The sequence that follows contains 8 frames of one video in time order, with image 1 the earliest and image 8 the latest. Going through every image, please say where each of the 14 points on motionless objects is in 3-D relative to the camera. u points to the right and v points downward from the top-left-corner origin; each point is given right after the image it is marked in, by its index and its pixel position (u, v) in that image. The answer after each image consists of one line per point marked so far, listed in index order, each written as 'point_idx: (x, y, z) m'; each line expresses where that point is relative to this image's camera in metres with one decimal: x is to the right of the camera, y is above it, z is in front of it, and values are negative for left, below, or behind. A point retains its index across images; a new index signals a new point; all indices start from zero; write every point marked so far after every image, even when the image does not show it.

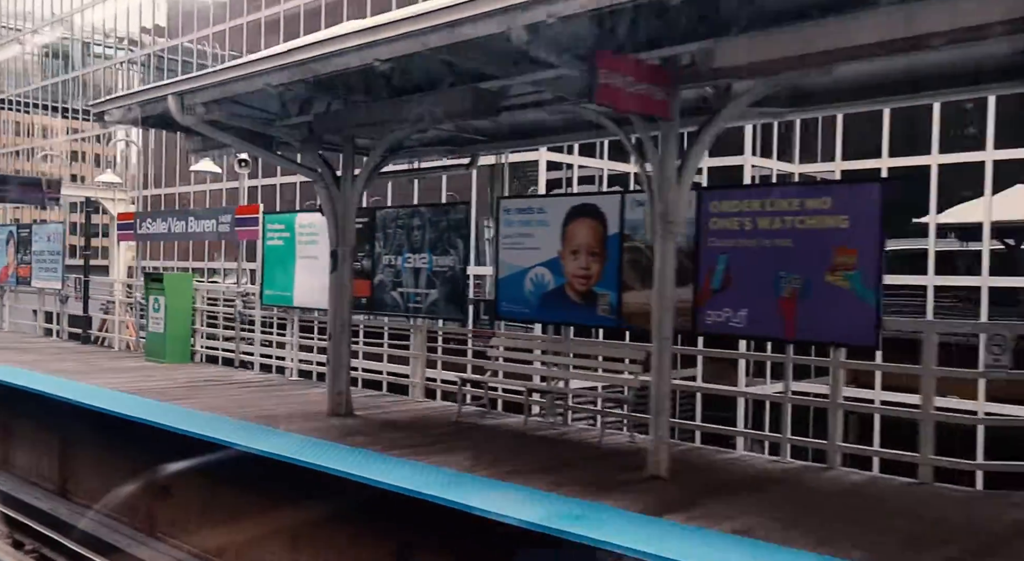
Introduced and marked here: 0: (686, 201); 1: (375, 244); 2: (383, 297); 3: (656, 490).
0: (+1.3, +0.5, +6.8) m
1: (-1.7, +0.4, +11.6) m
2: (-1.6, -0.2, +11.5) m
3: (+1.1, -1.5, +6.7) m
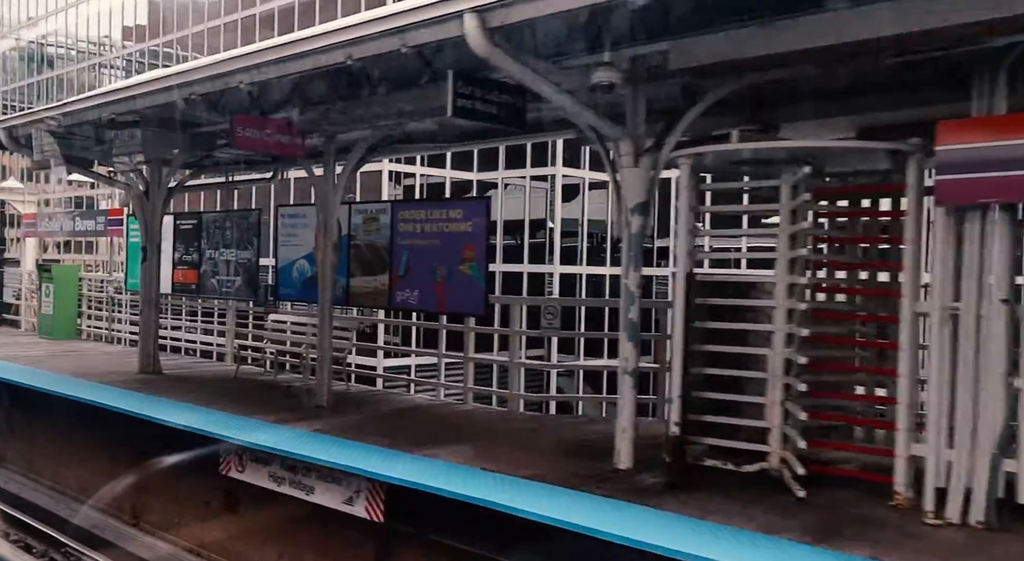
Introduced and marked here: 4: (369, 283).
0: (-1.9, +0.6, +9.8) m
1: (-4.9, +0.6, +14.5) m
2: (-4.8, 0.0, +14.4) m
3: (-2.1, -1.4, +9.6) m
4: (-1.8, 0.0, +11.5) m
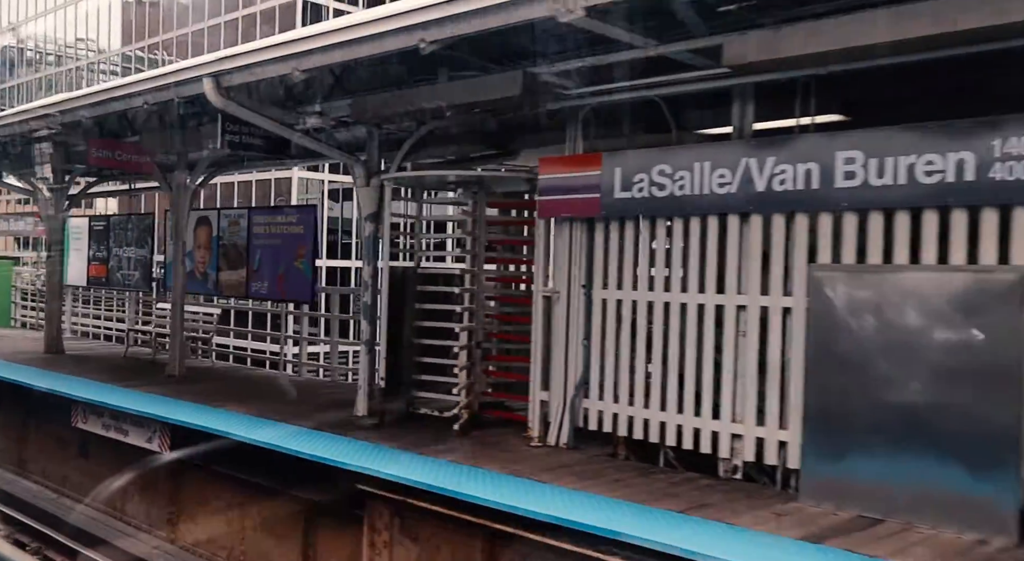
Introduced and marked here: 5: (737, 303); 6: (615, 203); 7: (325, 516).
0: (-4.2, +0.7, +12.0) m
1: (-7.3, +0.7, +16.7) m
2: (-7.2, +0.1, +16.6) m
3: (-4.5, -1.3, +11.8) m
4: (-4.2, +0.1, +13.7) m
5: (+1.6, -0.2, +6.5) m
6: (+0.8, +0.6, +7.2) m
7: (-1.5, -1.9, +7.3) m
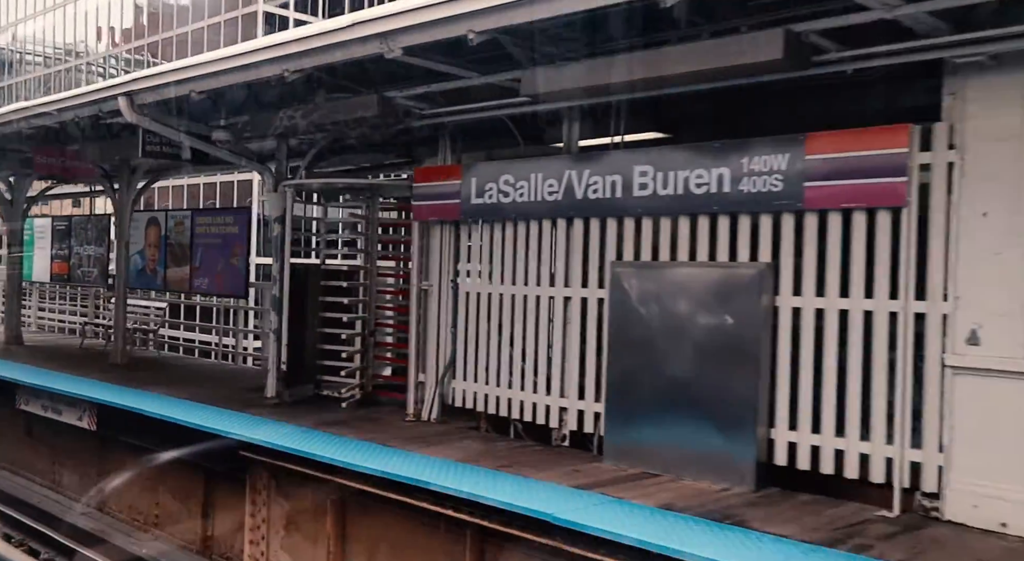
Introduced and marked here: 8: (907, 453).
0: (-5.4, +0.8, +13.0) m
1: (-8.5, +0.8, +17.7) m
2: (-8.4, +0.1, +17.6) m
3: (-5.7, -1.2, +12.8) m
4: (-5.4, +0.1, +14.8) m
5: (+0.4, -0.1, +7.6) m
6: (-0.4, +0.6, +8.3) m
7: (-2.7, -1.8, +8.4) m
8: (+2.4, -1.1, +5.6) m
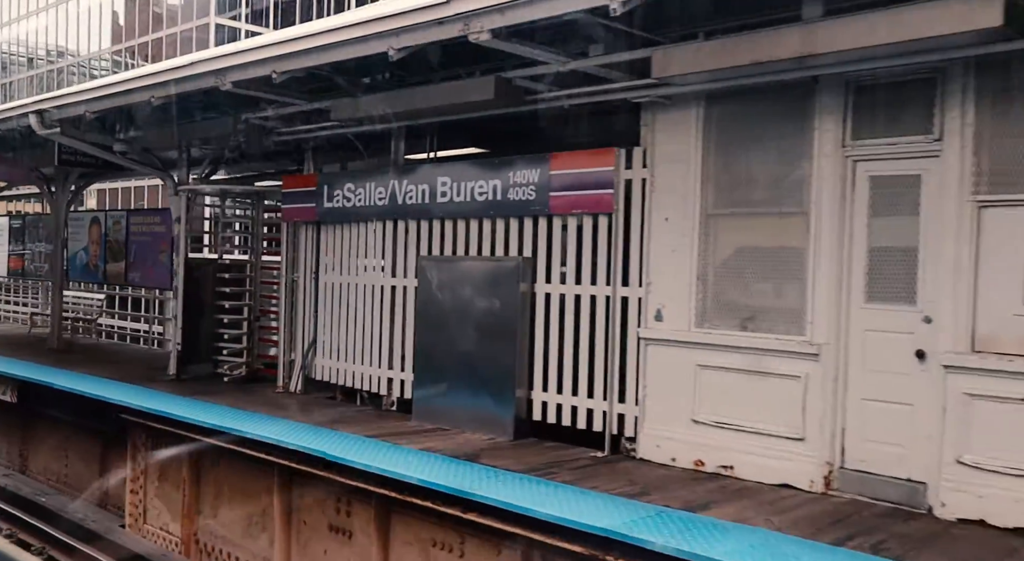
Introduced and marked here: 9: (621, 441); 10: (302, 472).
0: (-7.1, +0.9, +14.5) m
1: (-10.2, +0.9, +19.2) m
2: (-10.1, +0.2, +19.1) m
3: (-7.3, -1.1, +14.3) m
4: (-7.0, +0.2, +16.3) m
5: (-1.2, 0.0, +9.1) m
6: (-2.0, +0.7, +9.8) m
7: (-4.3, -1.7, +9.9) m
8: (+0.8, -1.0, +7.1) m
9: (+0.9, -1.3, +7.2) m
10: (-1.7, -1.5, +7.2) m
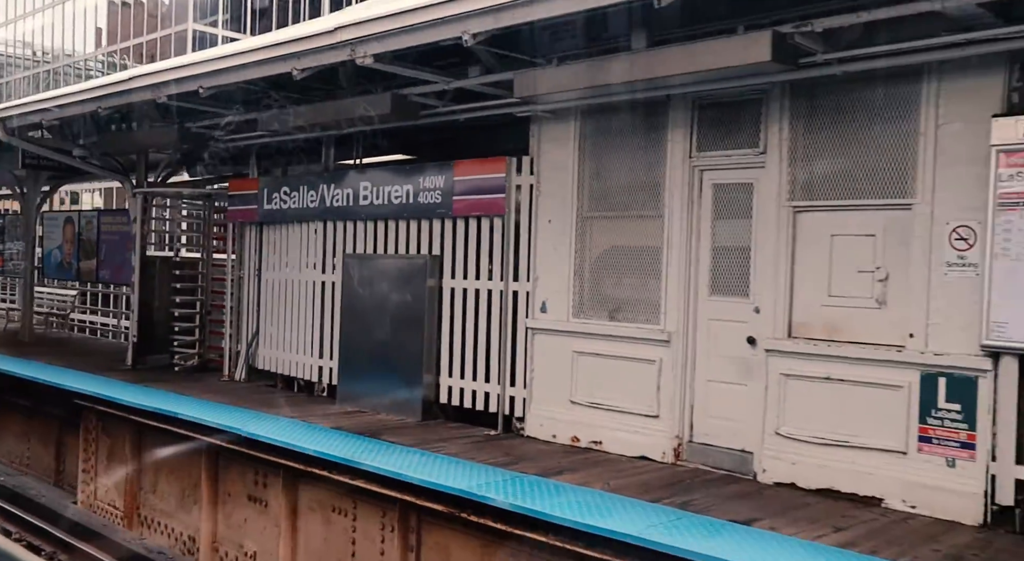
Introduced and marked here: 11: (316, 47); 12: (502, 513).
0: (-7.9, +1.0, +15.3) m
1: (-11.0, +1.0, +19.9) m
2: (-11.0, +0.3, +19.8) m
3: (-8.2, -1.1, +15.1) m
4: (-7.9, +0.3, +17.0) m
5: (-2.0, 0.0, +9.9) m
6: (-2.9, +0.8, +10.6) m
7: (-5.1, -1.7, +10.6) m
8: (0.0, -0.9, +7.9) m
9: (0.0, -1.2, +8.0) m
10: (-2.5, -1.5, +8.0) m
11: (-1.4, +1.7, +6.6) m
12: (-0.1, -1.4, +5.7) m
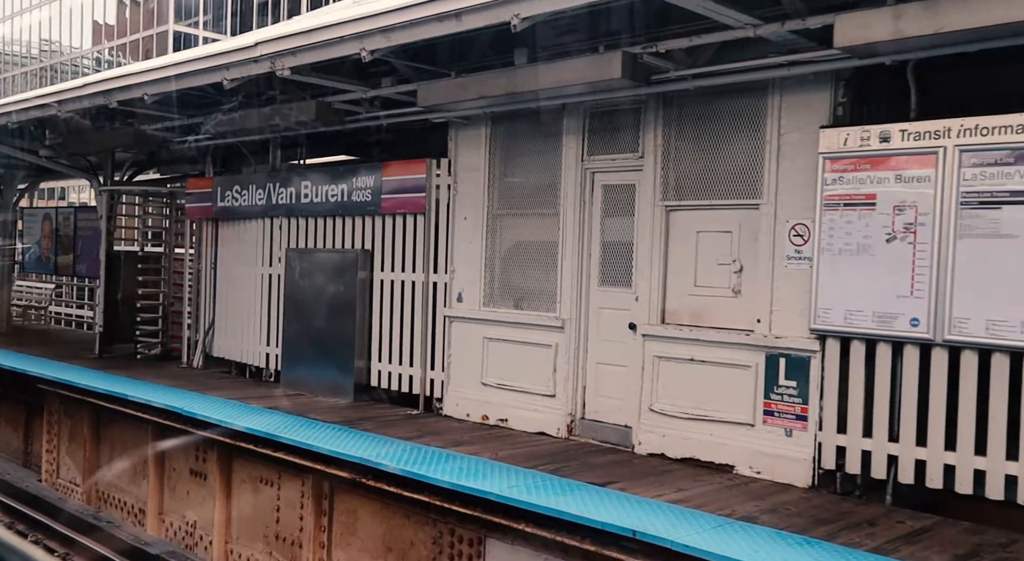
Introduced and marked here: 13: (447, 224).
0: (-8.7, +1.1, +15.9) m
1: (-11.8, +1.1, +20.6) m
2: (-11.7, +0.4, +20.5) m
3: (-9.0, -0.9, +15.8) m
4: (-8.7, +0.4, +17.7) m
5: (-2.8, +0.1, +10.6) m
6: (-3.6, +0.9, +11.3) m
7: (-5.9, -1.6, +11.3) m
8: (-0.8, -0.9, +8.6) m
9: (-0.7, -1.1, +8.7) m
10: (-3.3, -1.4, +8.7) m
11: (-2.1, +1.8, +7.3) m
12: (-0.8, -1.4, +6.4) m
13: (-0.6, +0.5, +8.5) m
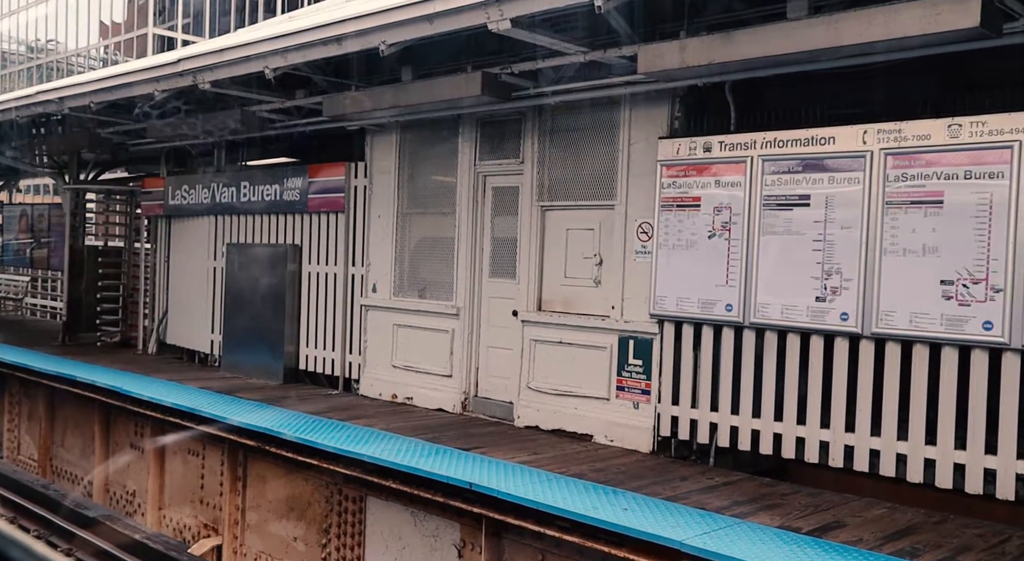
0: (-9.6, +1.2, +16.8) m
1: (-12.8, +1.2, +21.4) m
2: (-12.7, +0.6, +21.3) m
3: (-9.9, -0.8, +16.6) m
4: (-9.6, +0.5, +18.5) m
5: (-3.7, +0.2, +11.5) m
6: (-4.5, +1.0, +12.1) m
7: (-6.8, -1.5, +12.2) m
8: (-1.7, -0.8, +9.5) m
9: (-1.6, -1.1, +9.5) m
10: (-4.2, -1.3, +9.6) m
11: (-3.0, +1.8, +8.2) m
12: (-1.7, -1.3, +7.2) m
13: (-1.5, +0.6, +9.4) m
